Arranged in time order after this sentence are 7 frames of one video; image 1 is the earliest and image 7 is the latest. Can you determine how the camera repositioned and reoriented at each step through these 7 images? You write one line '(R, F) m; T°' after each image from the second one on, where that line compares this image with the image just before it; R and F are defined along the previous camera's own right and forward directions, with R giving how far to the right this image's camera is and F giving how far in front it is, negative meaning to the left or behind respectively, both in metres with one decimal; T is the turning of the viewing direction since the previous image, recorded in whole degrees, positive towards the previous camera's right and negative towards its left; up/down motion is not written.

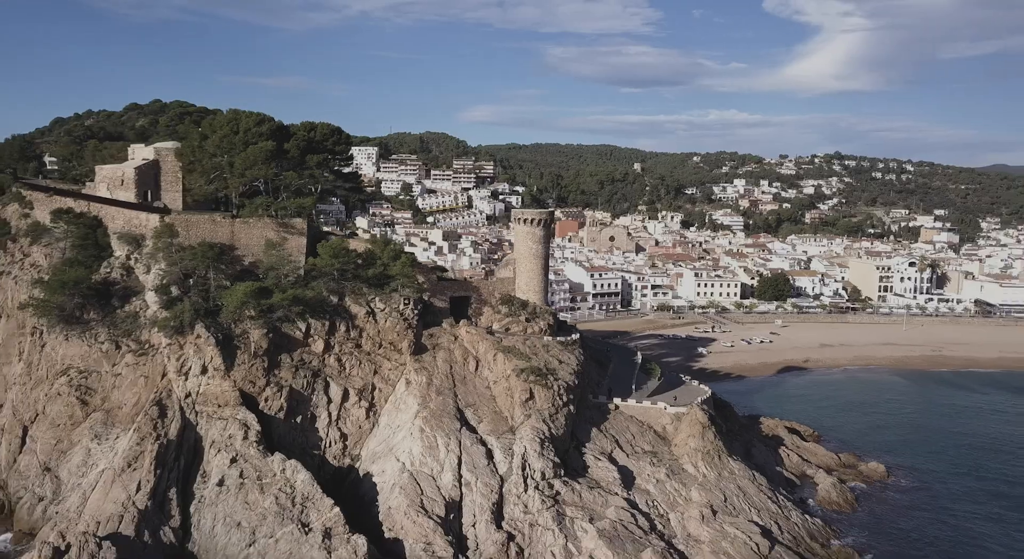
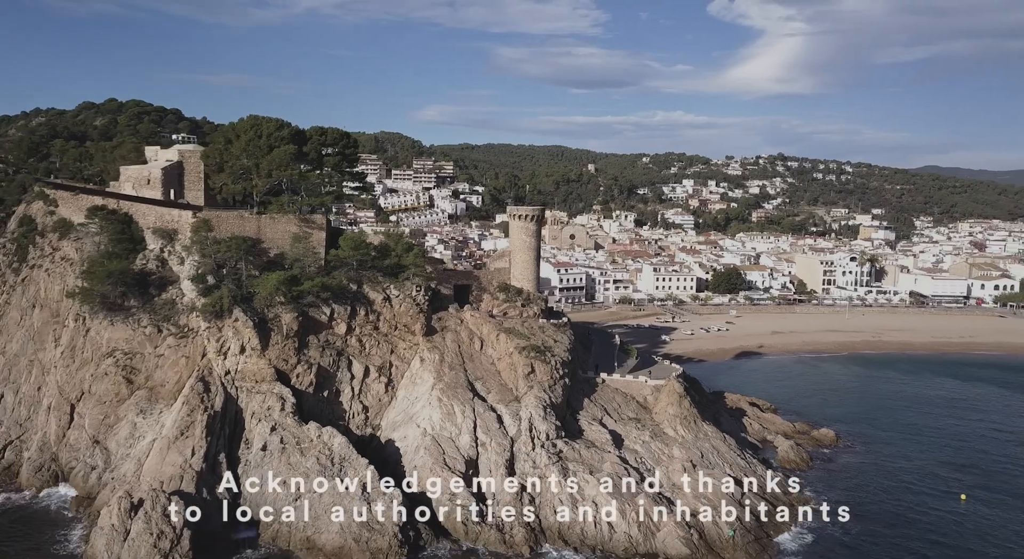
(-1.7, -3.0) m; +4°
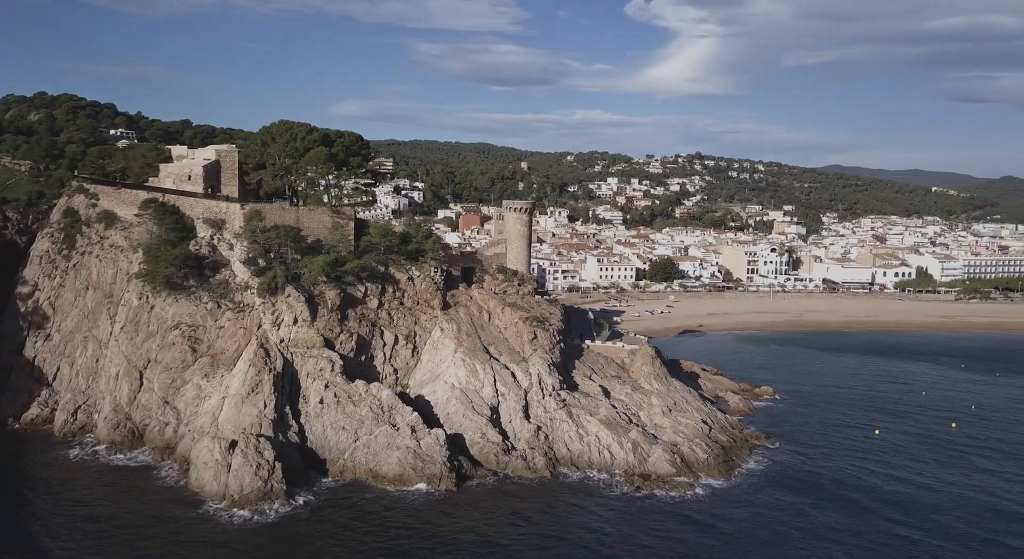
(-3.3, -5.0) m; +6°
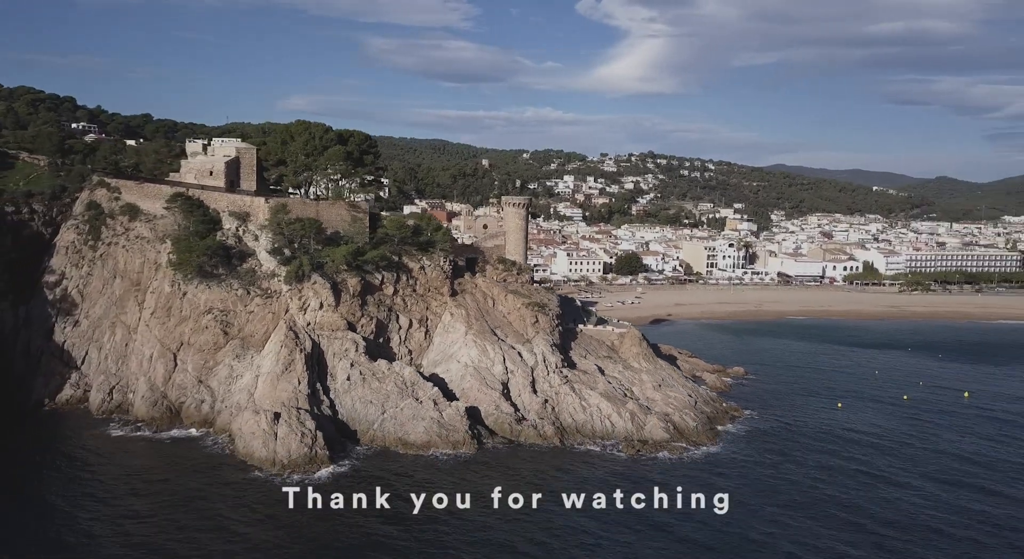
(-2.2, -2.9) m; +4°
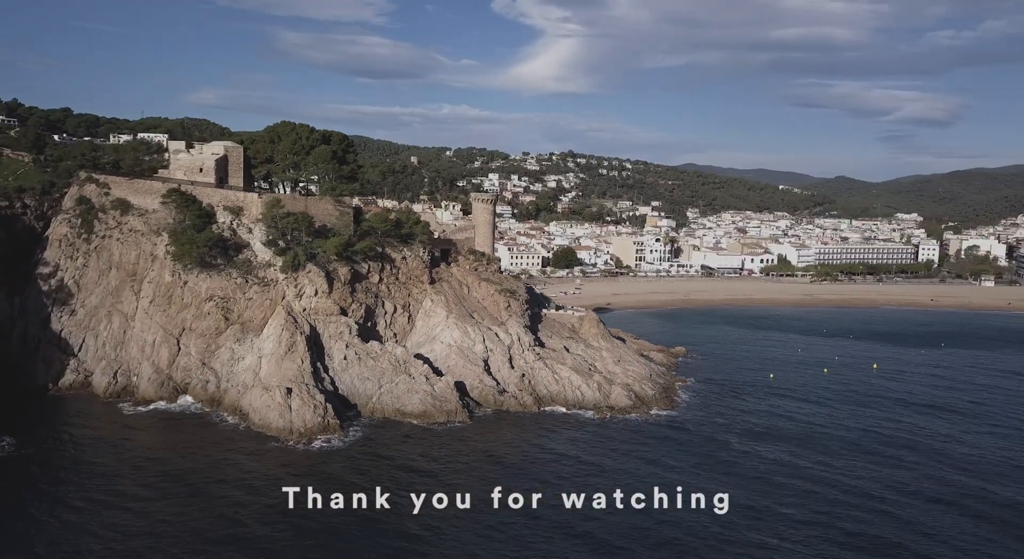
(-2.7, -3.5) m; +6°
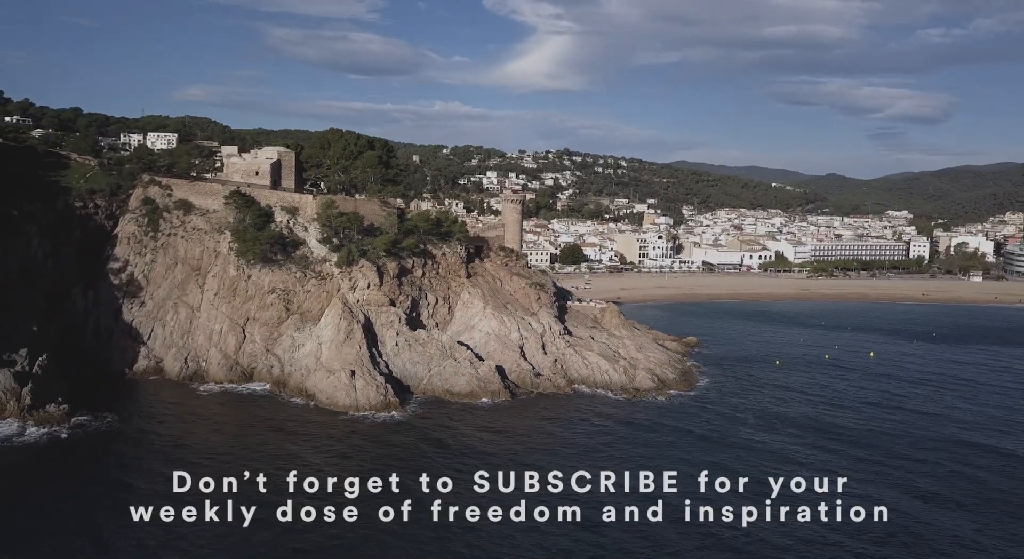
(-2.0, -3.5) m; +1°
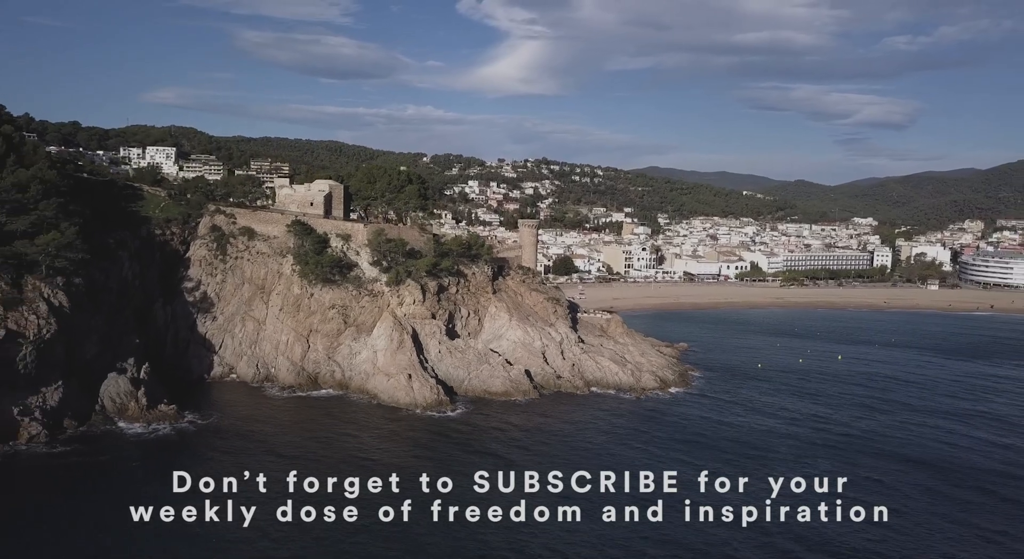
(-2.8, -6.5) m; +2°
